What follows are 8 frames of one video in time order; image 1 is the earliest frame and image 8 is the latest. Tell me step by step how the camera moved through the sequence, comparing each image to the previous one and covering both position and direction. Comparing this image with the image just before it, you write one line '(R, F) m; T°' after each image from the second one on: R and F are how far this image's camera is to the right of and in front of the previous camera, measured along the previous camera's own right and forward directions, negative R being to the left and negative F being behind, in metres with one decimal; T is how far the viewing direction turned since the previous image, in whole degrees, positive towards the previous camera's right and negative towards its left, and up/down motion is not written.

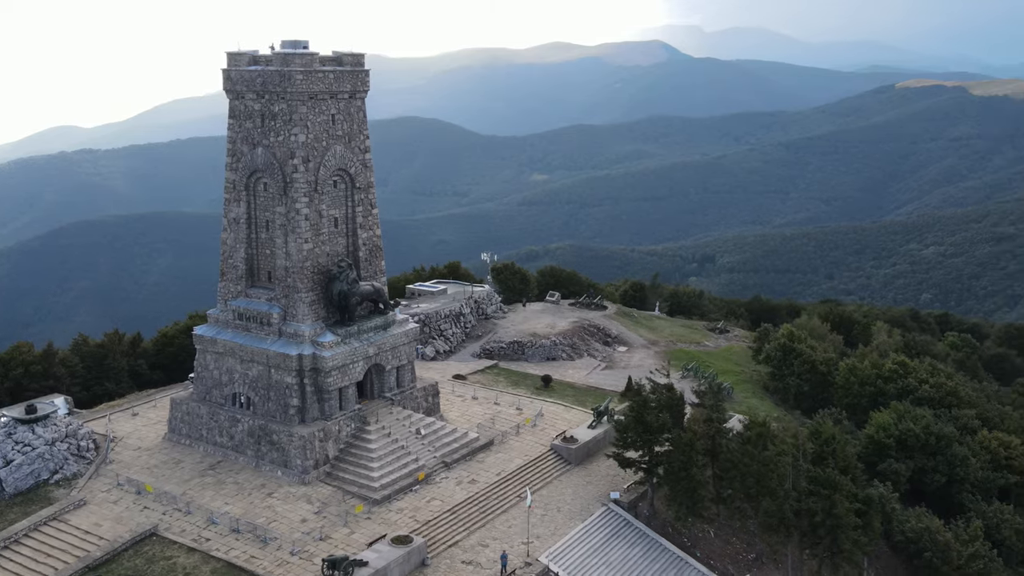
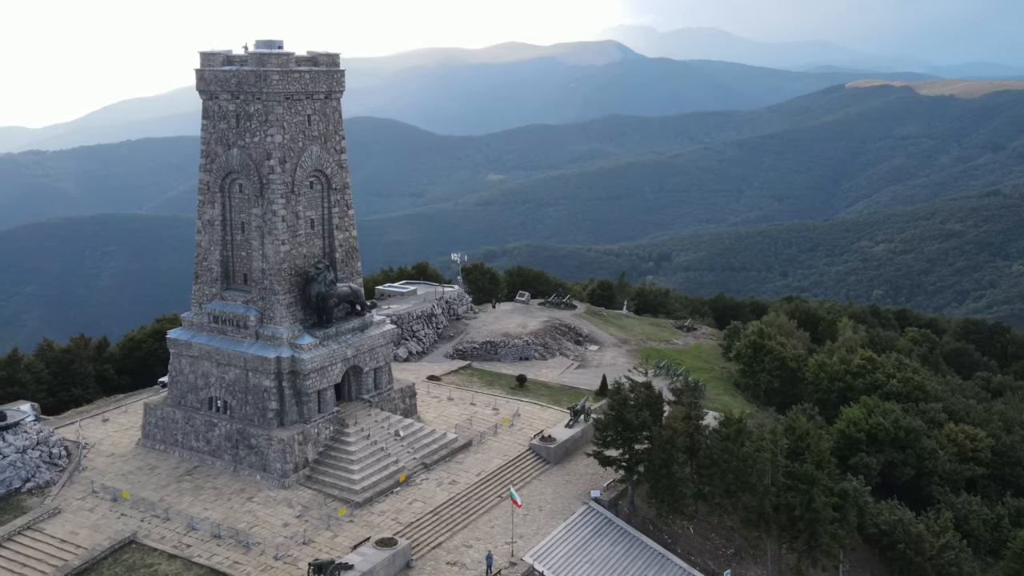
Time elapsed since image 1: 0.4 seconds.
(-0.6, -0.1) m; +3°
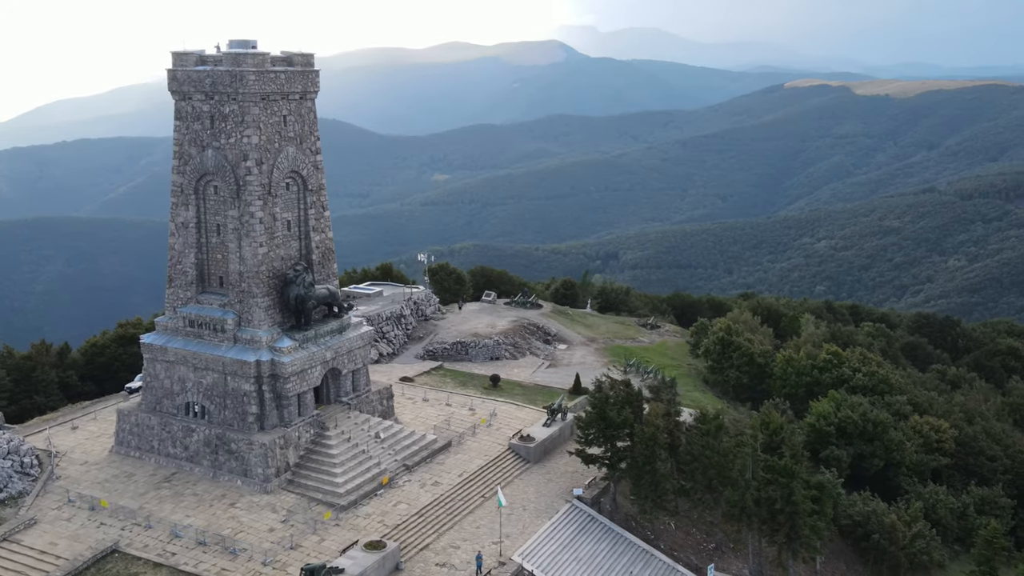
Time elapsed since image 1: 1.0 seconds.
(-0.9, -0.1) m; +3°
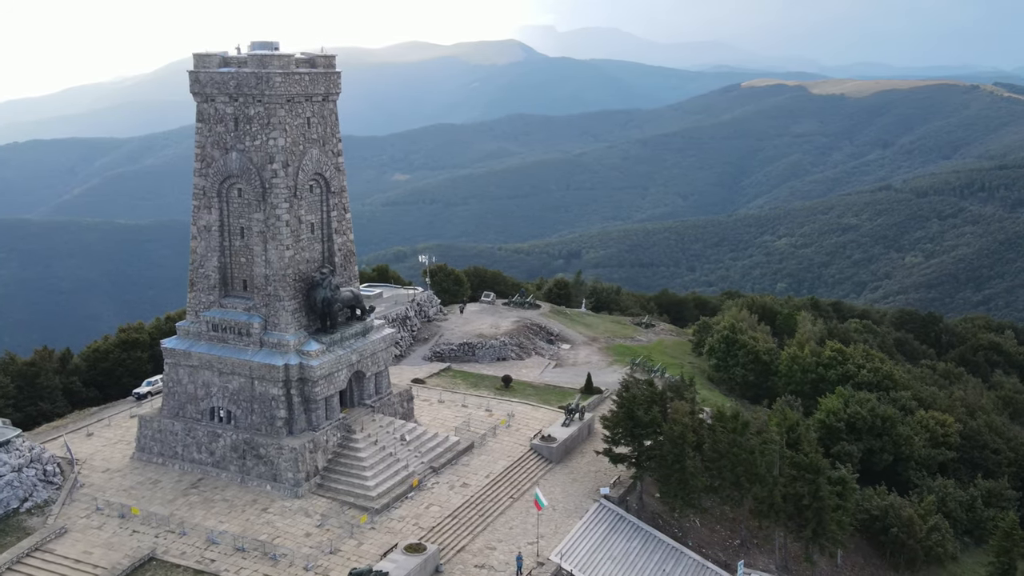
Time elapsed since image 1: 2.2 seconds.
(-1.8, 0.0) m; +2°
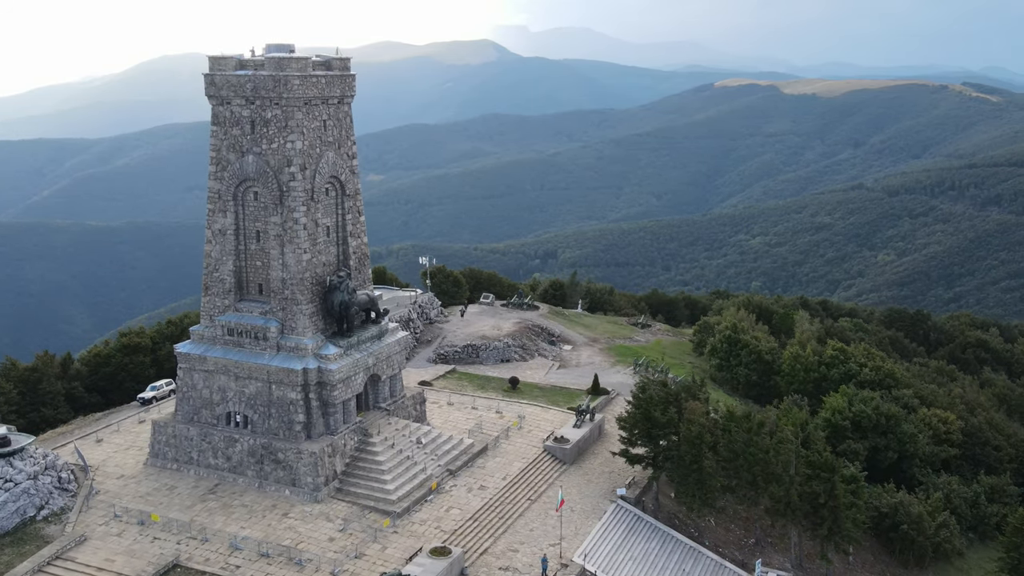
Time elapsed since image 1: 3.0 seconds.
(-1.1, 0.0) m; +1°
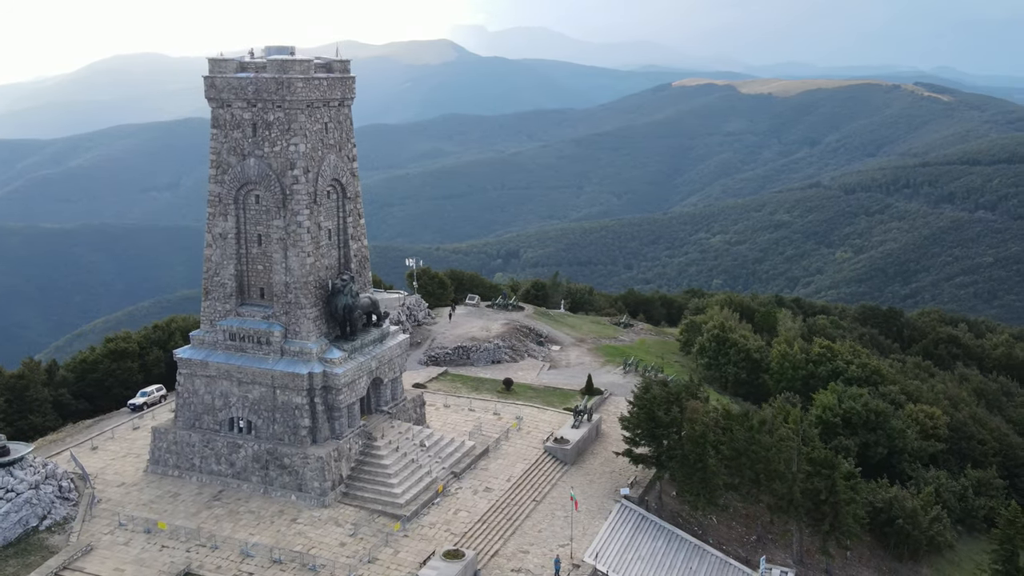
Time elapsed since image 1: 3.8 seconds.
(-1.1, -0.1) m; +2°
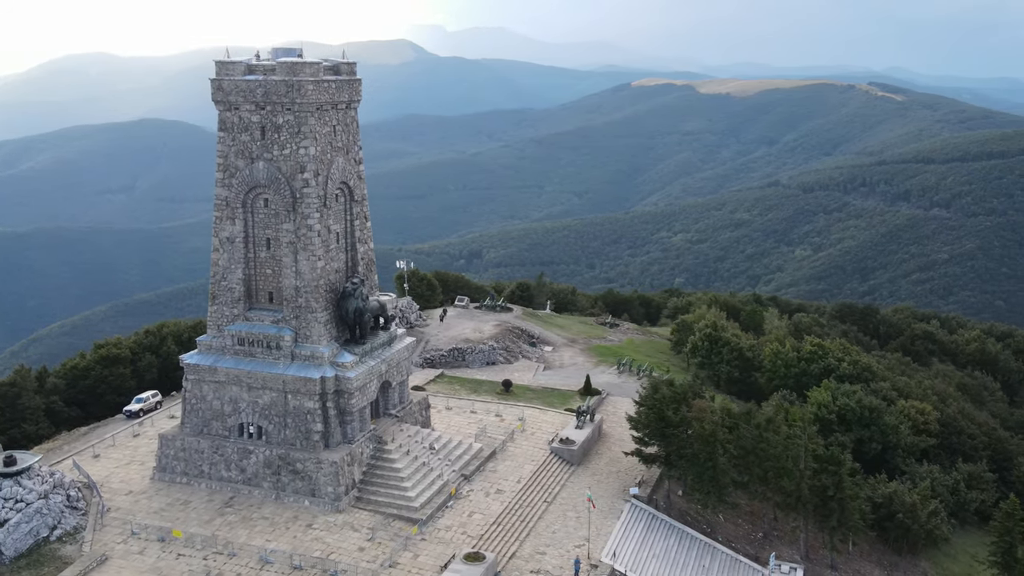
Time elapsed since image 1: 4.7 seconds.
(-1.3, 0.0) m; +2°
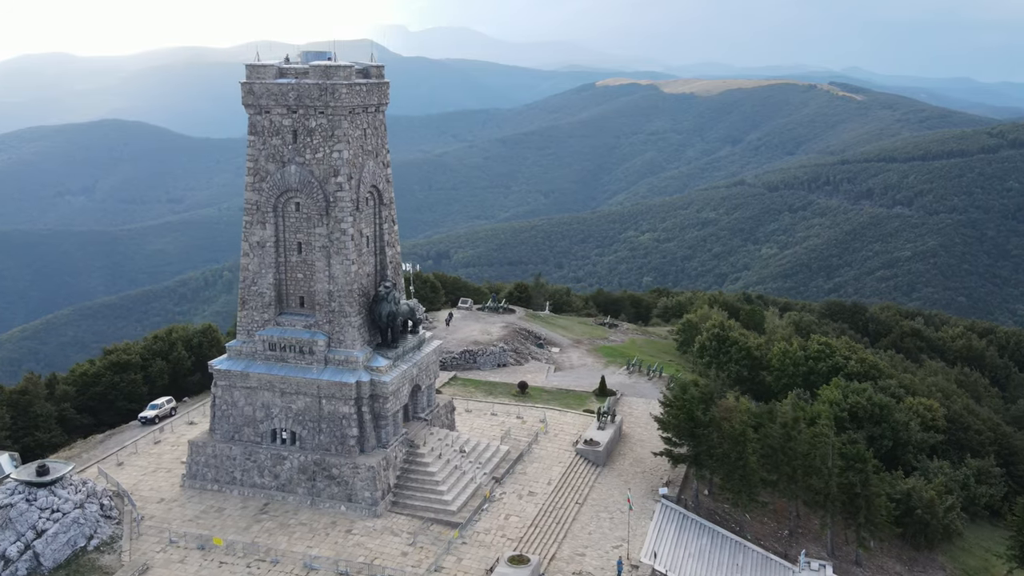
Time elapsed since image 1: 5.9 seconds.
(-1.8, 0.0) m; +1°
